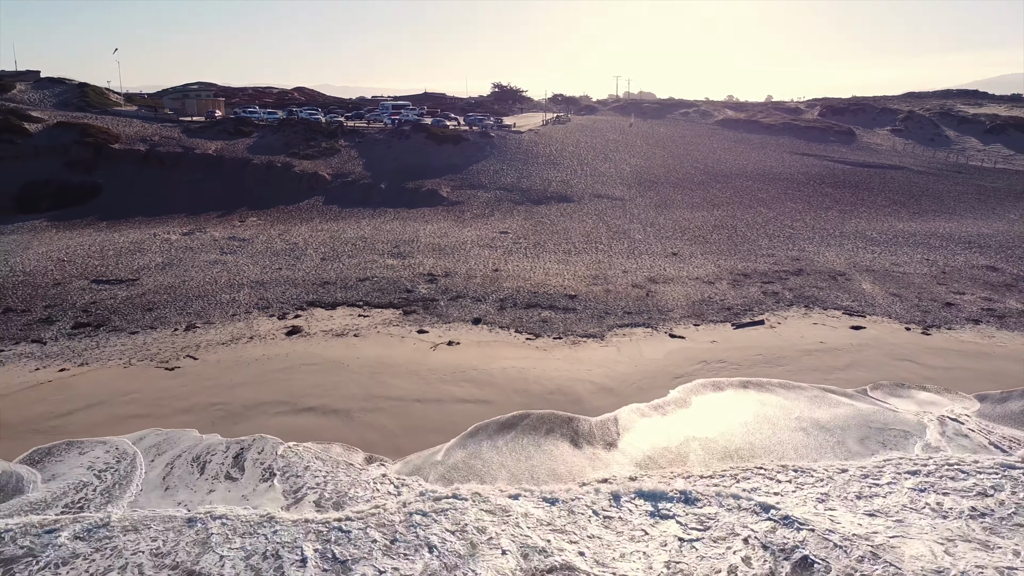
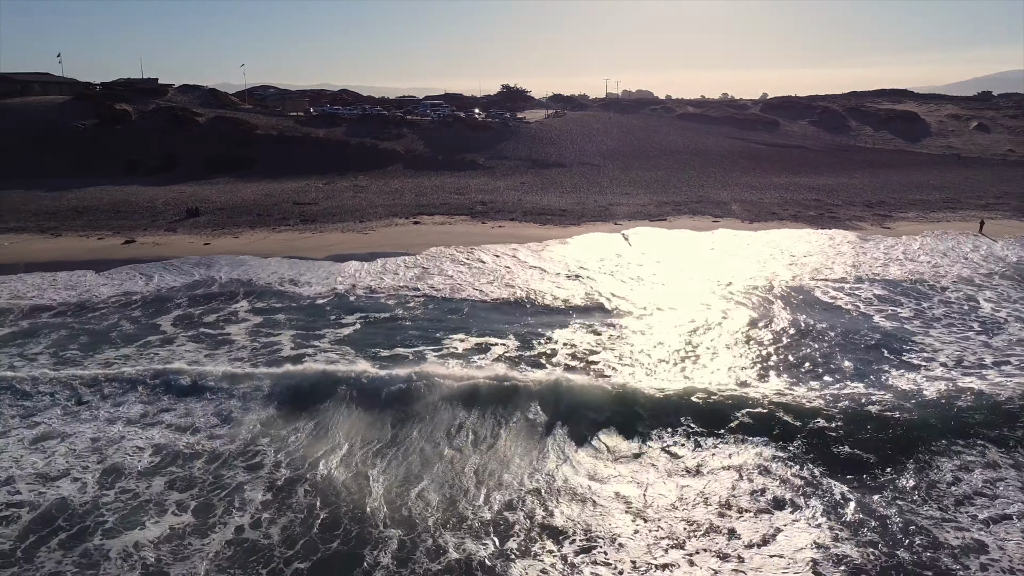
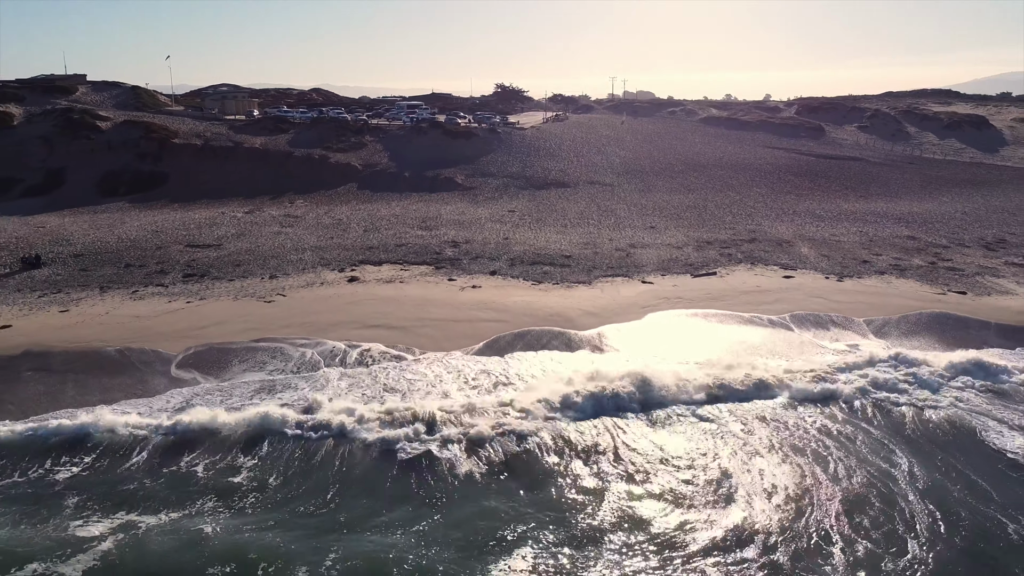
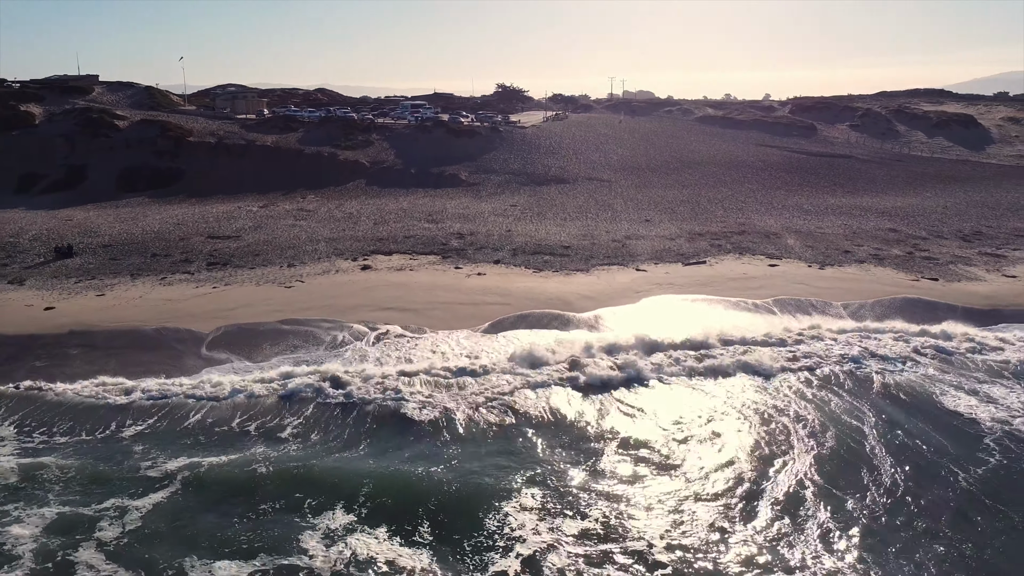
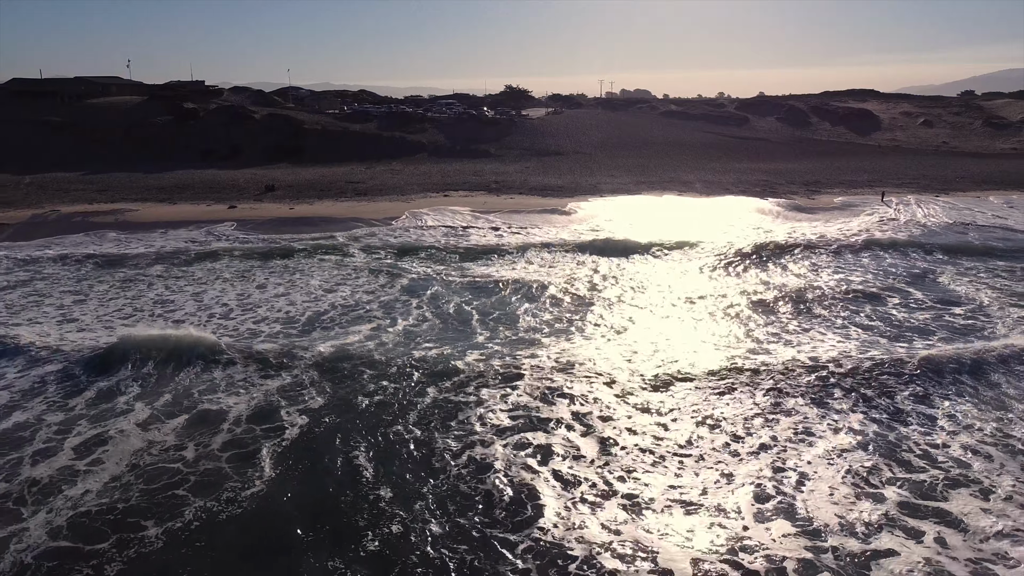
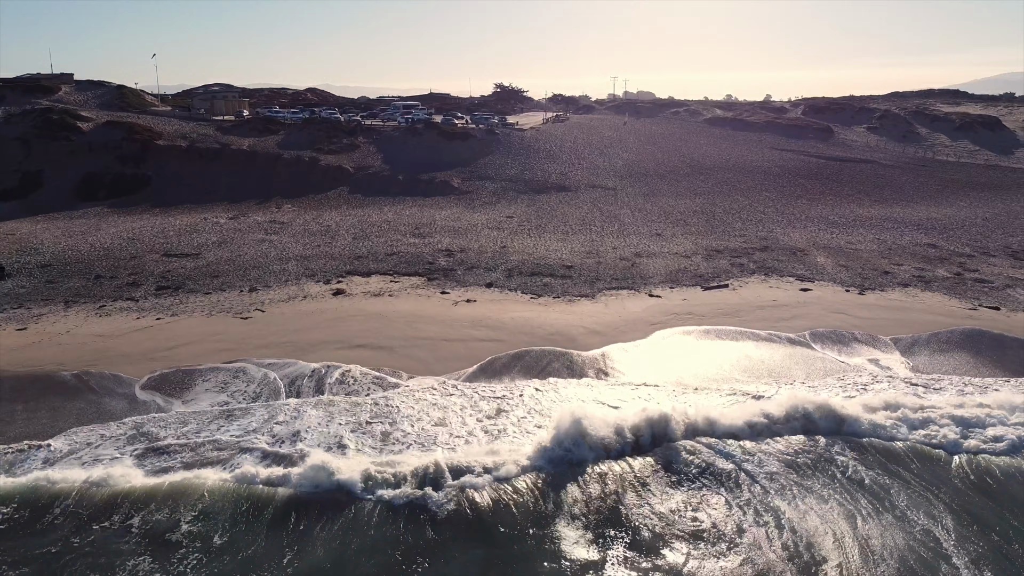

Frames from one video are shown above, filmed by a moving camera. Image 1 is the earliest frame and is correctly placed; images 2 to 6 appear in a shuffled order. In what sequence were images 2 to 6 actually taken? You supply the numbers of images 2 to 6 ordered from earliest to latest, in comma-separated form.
6, 3, 4, 2, 5
